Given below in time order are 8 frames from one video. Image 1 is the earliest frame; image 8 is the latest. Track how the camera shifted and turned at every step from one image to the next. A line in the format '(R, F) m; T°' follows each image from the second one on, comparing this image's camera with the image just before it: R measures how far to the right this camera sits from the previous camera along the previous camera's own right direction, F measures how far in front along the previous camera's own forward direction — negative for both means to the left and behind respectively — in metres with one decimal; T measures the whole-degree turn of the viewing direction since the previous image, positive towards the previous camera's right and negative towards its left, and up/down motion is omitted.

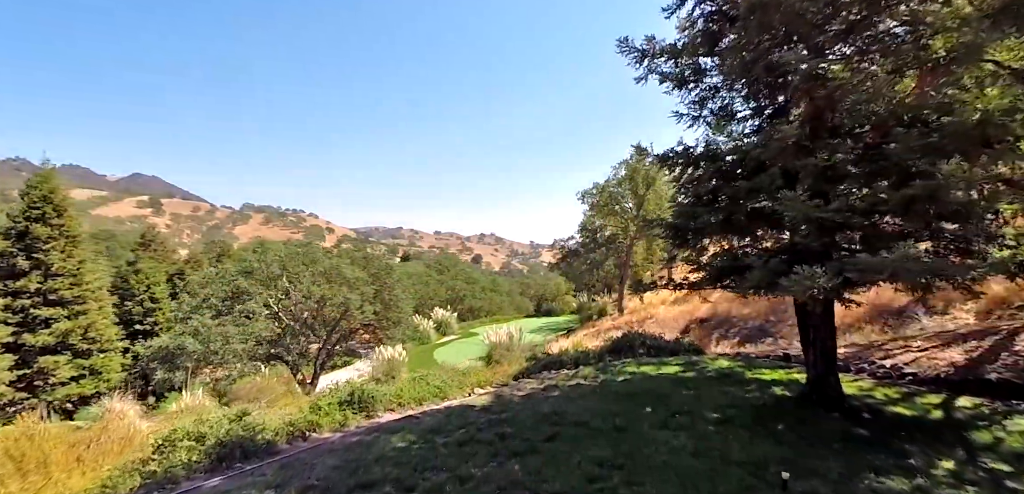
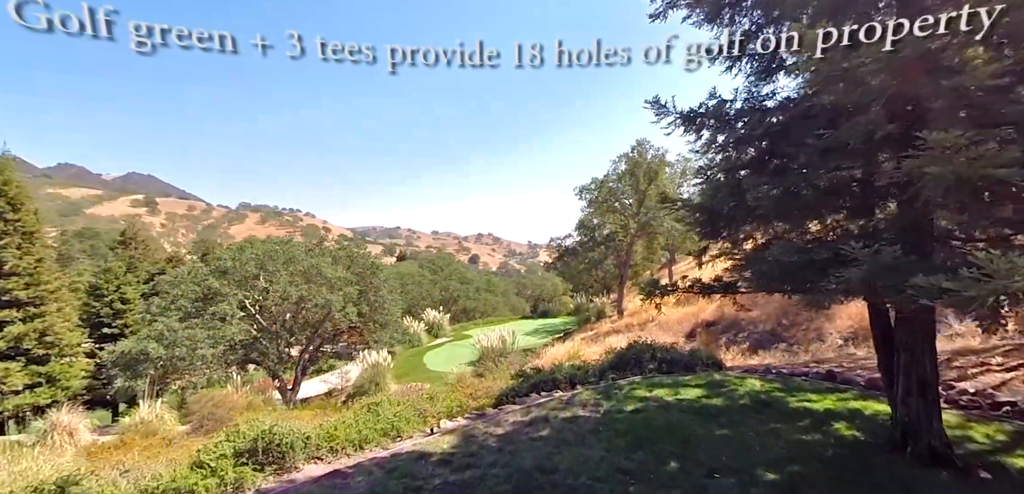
(+0.1, +1.0) m; 0°
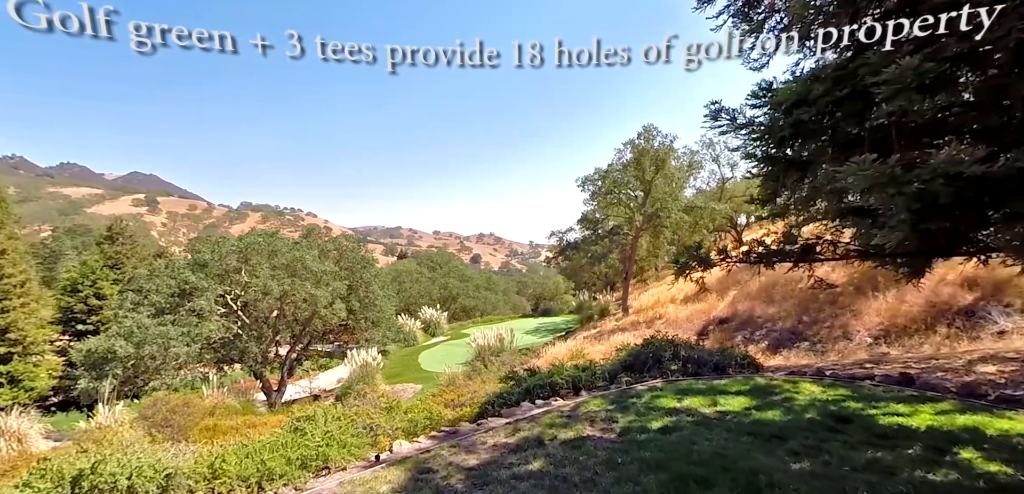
(+0.1, +1.0) m; 0°
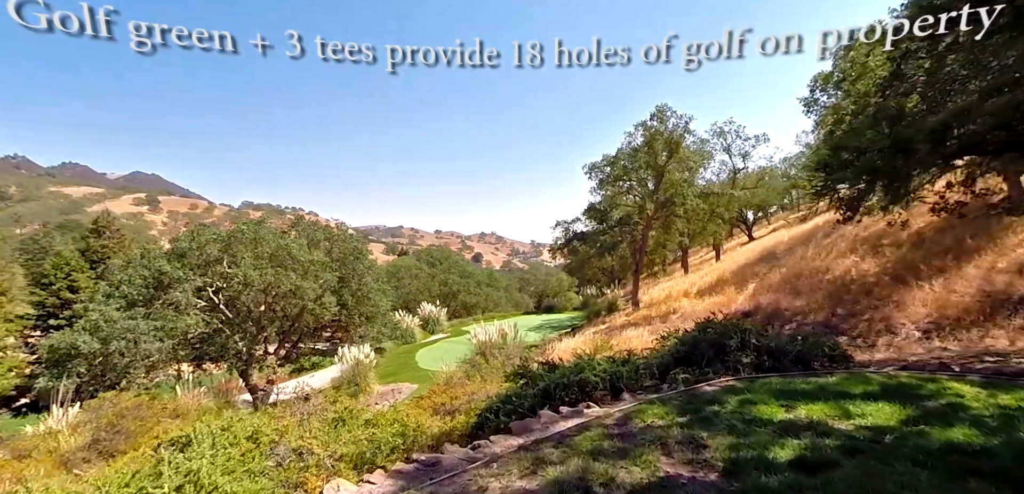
(0.0, +1.1) m; 0°
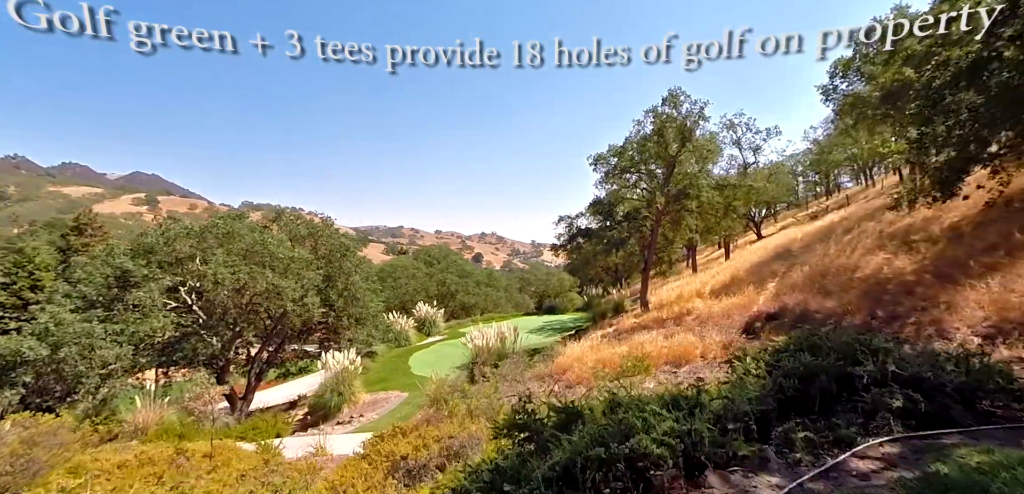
(0.0, +1.1) m; 0°
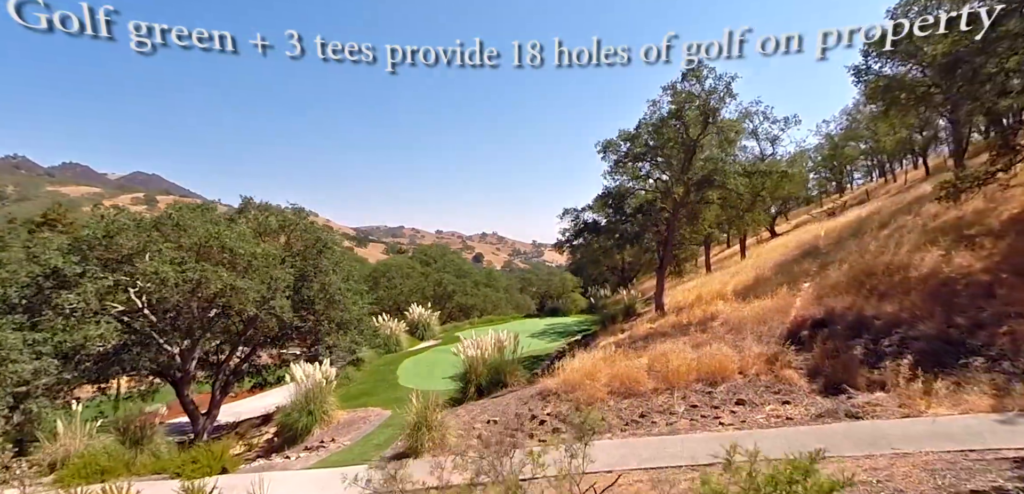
(0.0, +1.7) m; 0°
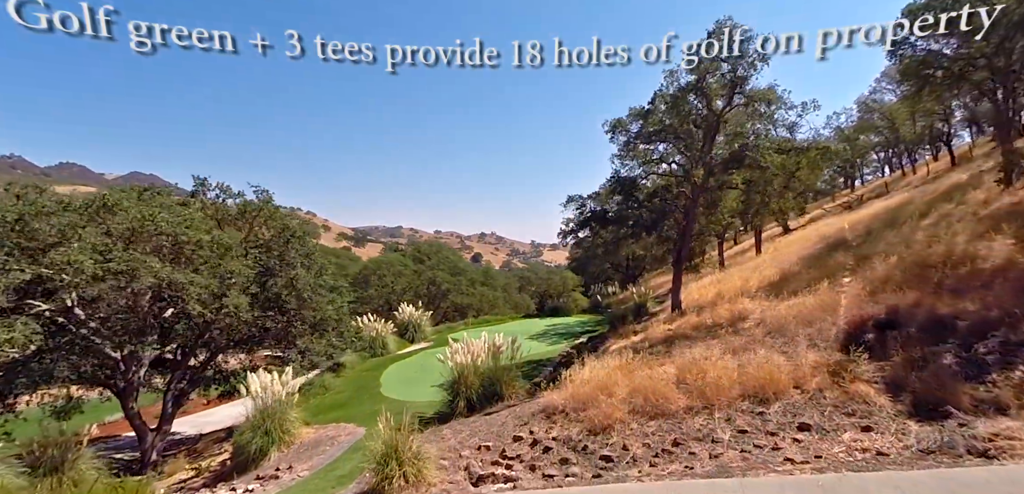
(0.0, +1.6) m; 0°
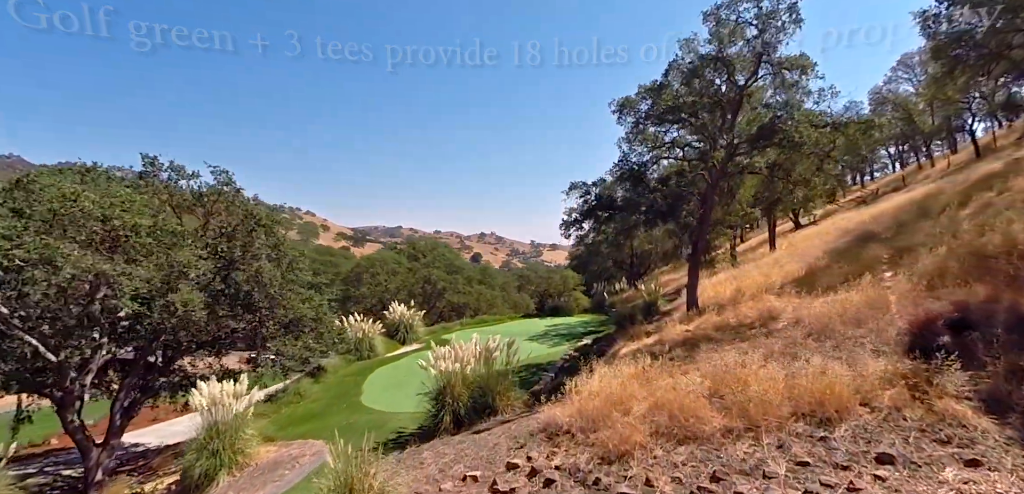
(+0.1, +1.3) m; 0°
